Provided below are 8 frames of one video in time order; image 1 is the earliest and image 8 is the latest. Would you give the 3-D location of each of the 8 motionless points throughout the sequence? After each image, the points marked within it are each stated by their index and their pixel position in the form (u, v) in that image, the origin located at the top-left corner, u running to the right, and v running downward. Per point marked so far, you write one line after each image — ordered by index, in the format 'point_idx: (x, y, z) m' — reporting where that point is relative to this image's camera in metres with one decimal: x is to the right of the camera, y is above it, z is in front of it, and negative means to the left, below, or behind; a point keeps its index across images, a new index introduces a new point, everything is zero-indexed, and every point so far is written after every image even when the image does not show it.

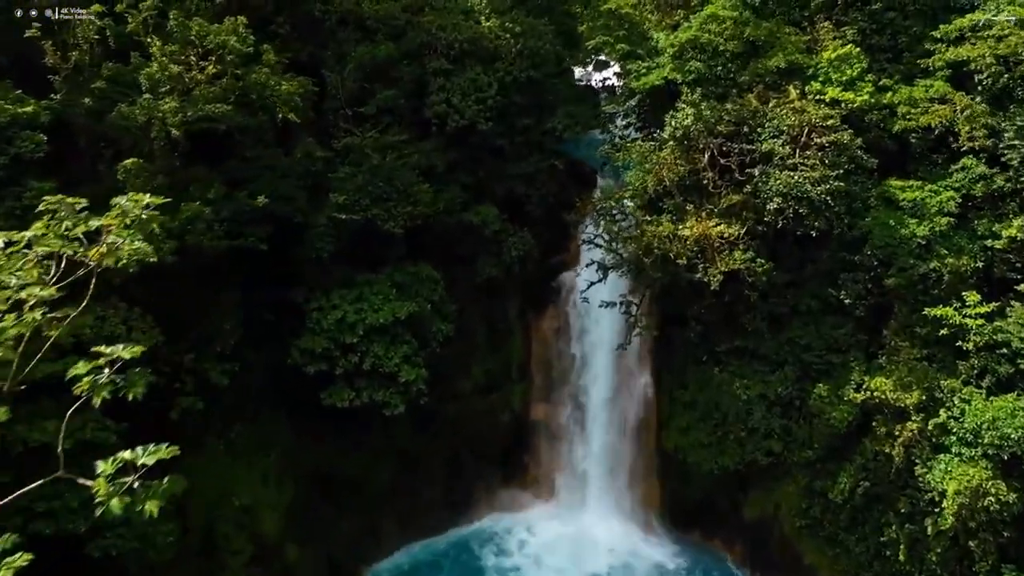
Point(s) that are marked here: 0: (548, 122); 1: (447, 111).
0: (+0.7, +3.3, +16.4) m
1: (-1.2, +3.2, +14.7) m
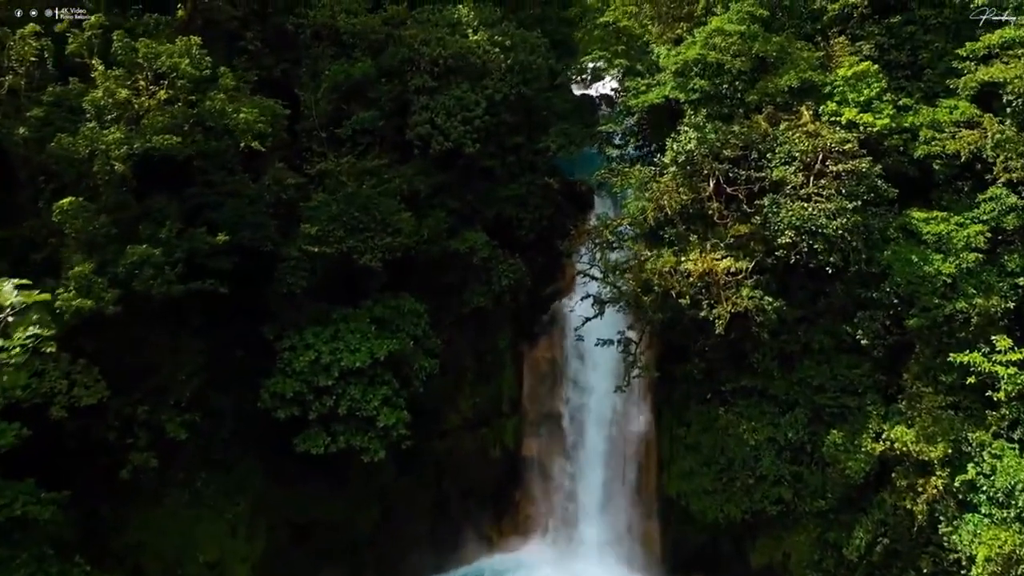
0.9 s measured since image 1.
0: (+0.5, +2.7, +15.3) m
1: (-1.3, +2.6, +13.6) m
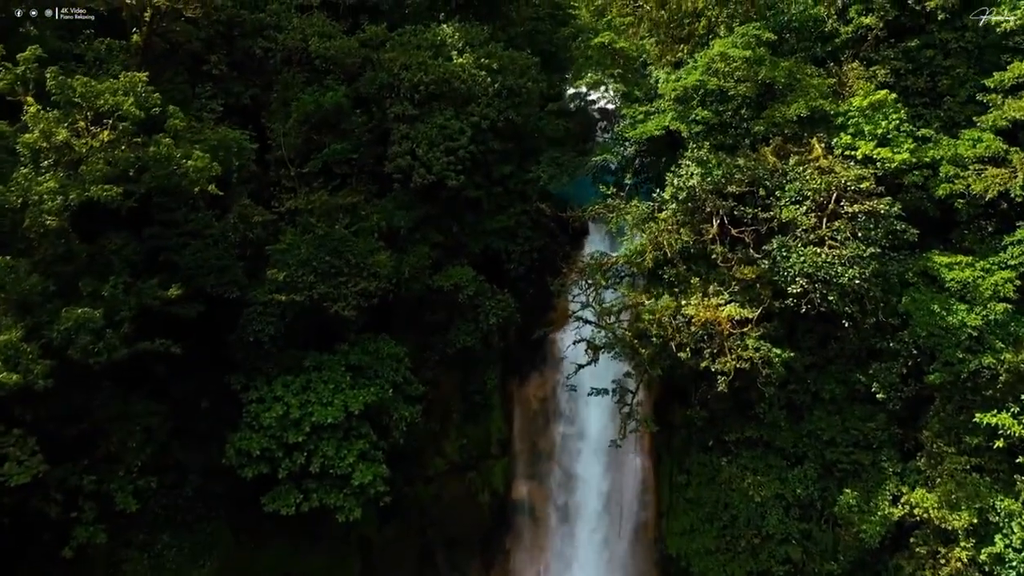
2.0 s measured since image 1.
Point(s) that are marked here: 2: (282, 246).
0: (+0.3, +2.1, +14.3) m
1: (-1.5, +1.9, +12.6) m
2: (-3.2, +0.6, +11.4) m
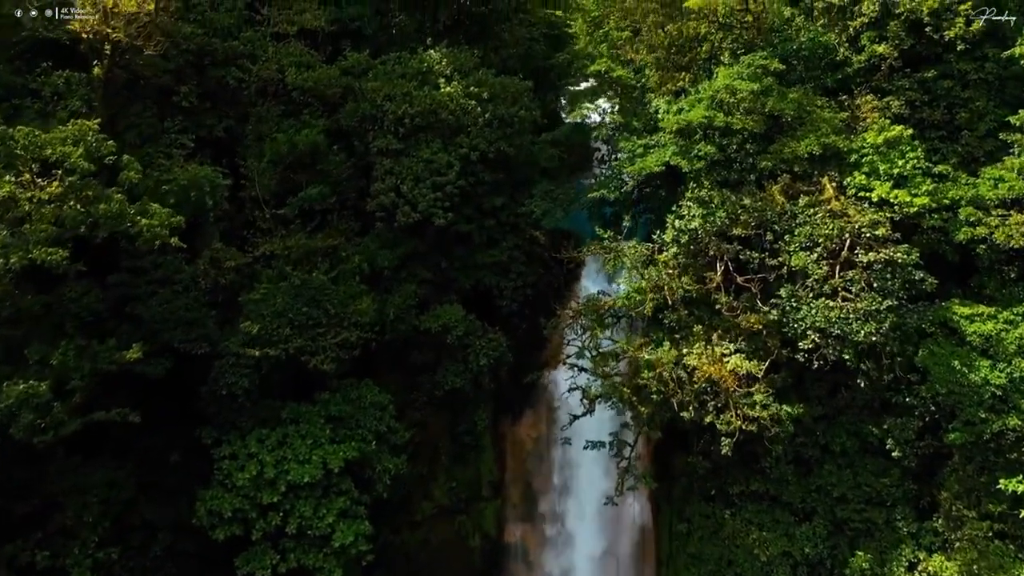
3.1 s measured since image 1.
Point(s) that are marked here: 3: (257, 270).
0: (+0.2, +1.4, +13.5) m
1: (-1.7, +1.3, +11.8) m
2: (-3.3, -0.1, +10.6) m
3: (-3.5, +0.2, +11.2) m
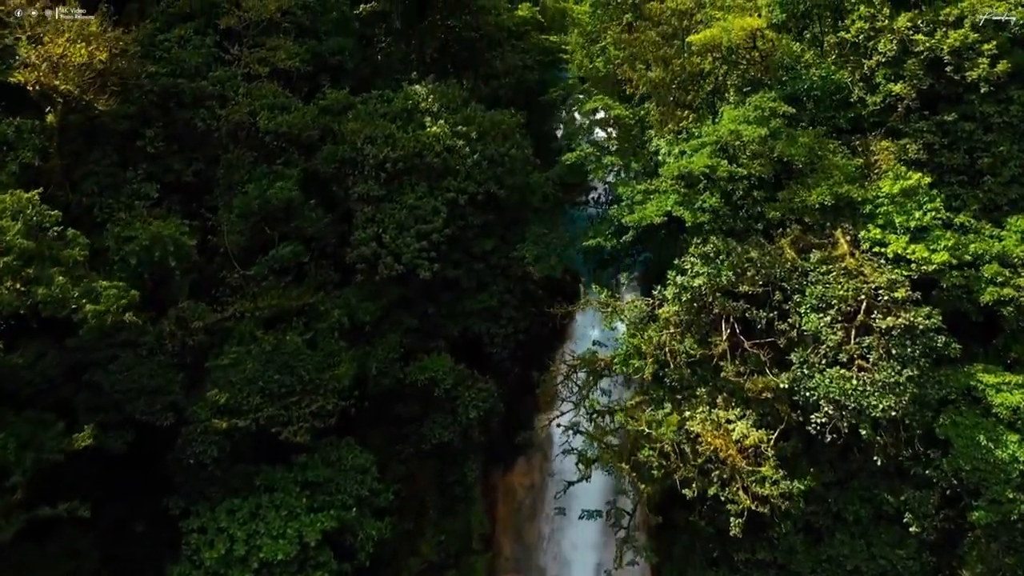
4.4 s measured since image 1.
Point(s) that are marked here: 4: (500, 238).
0: (0.0, +0.7, +12.7) m
1: (-1.8, +0.5, +11.0) m
2: (-3.4, -0.9, +9.8) m
3: (-3.6, -0.5, +10.4) m
4: (-0.2, +0.8, +12.7) m
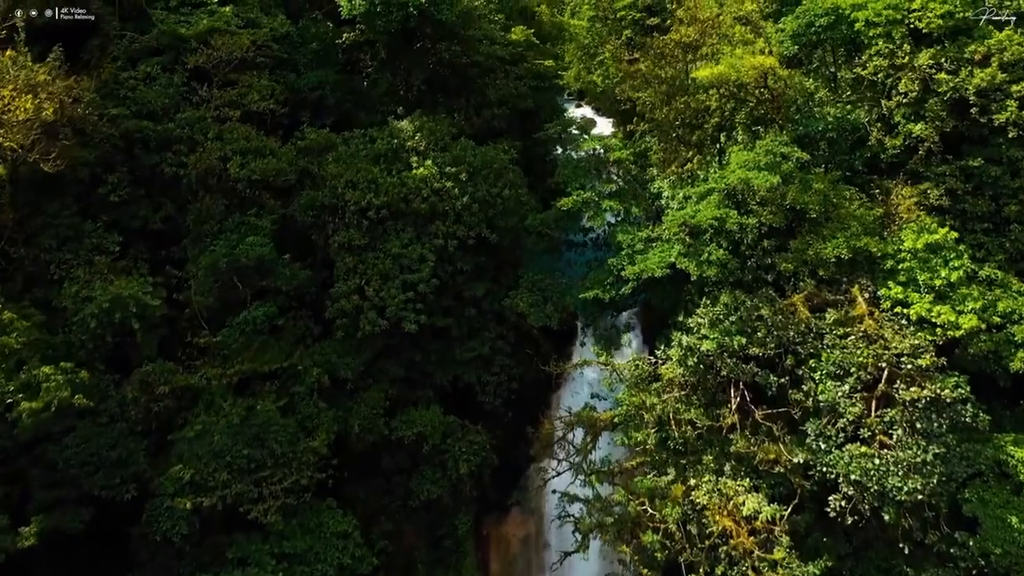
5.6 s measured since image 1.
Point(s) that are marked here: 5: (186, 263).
0: (-0.1, 0.0, +12.0) m
1: (-1.9, -0.2, +10.2) m
2: (-3.5, -1.6, +9.0) m
3: (-3.7, -1.2, +9.7) m
4: (-0.3, +0.1, +12.0) m
5: (-4.0, +0.3, +10.0) m
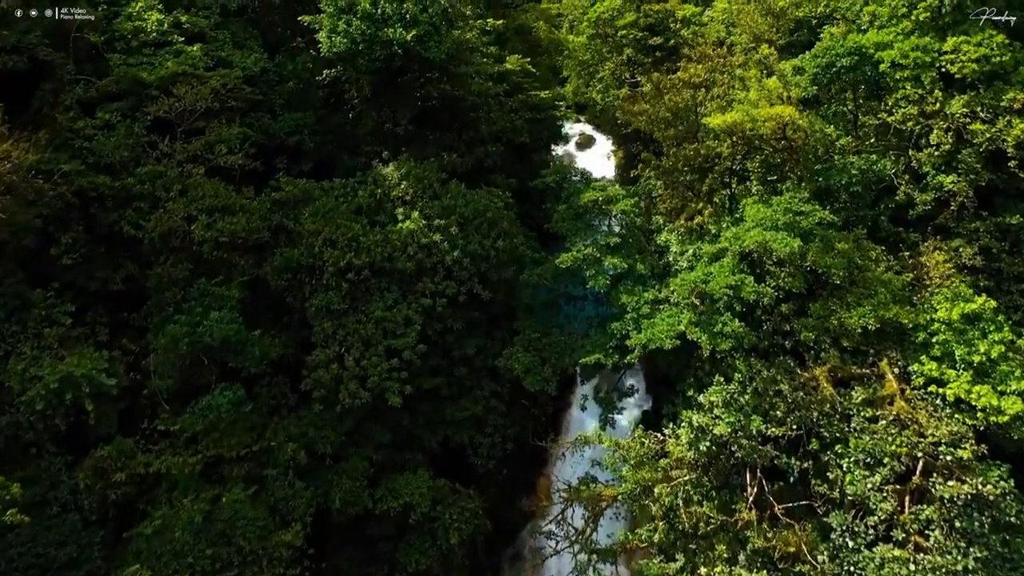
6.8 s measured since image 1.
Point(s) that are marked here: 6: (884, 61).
0: (-0.1, -0.8, +11.1) m
1: (-2.0, -1.0, +9.3) m
2: (-3.6, -2.4, +8.1) m
3: (-3.8, -2.0, +8.8) m
4: (-0.4, -0.7, +11.1) m
5: (-4.0, -0.5, +9.0) m
6: (+4.4, +2.7, +9.7) m
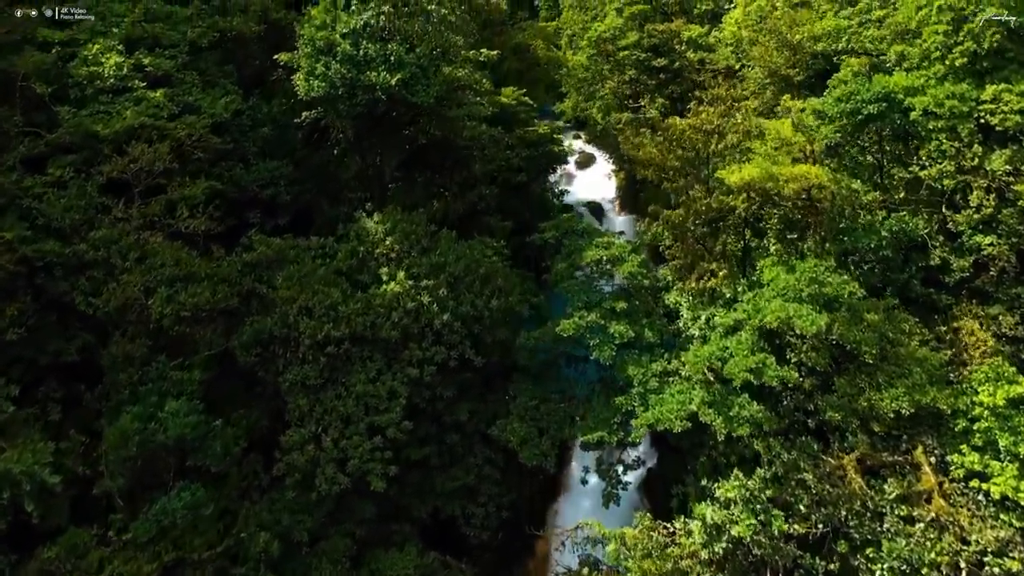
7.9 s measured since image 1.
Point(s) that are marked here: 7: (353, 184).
0: (-0.2, -1.6, +10.2) m
1: (-2.0, -1.8, +8.4) m
2: (-3.7, -3.1, +7.3) m
3: (-3.8, -2.8, +7.9) m
4: (-0.4, -1.4, +10.2) m
5: (-4.1, -1.2, +8.2) m
6: (+4.3, +1.9, +8.8) m
7: (-2.0, +1.3, +10.4) m
